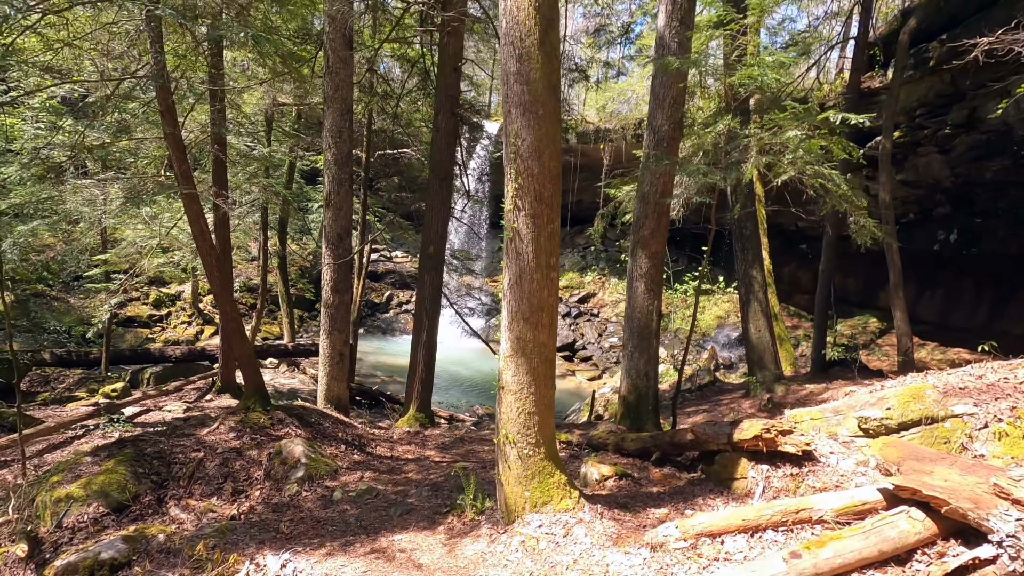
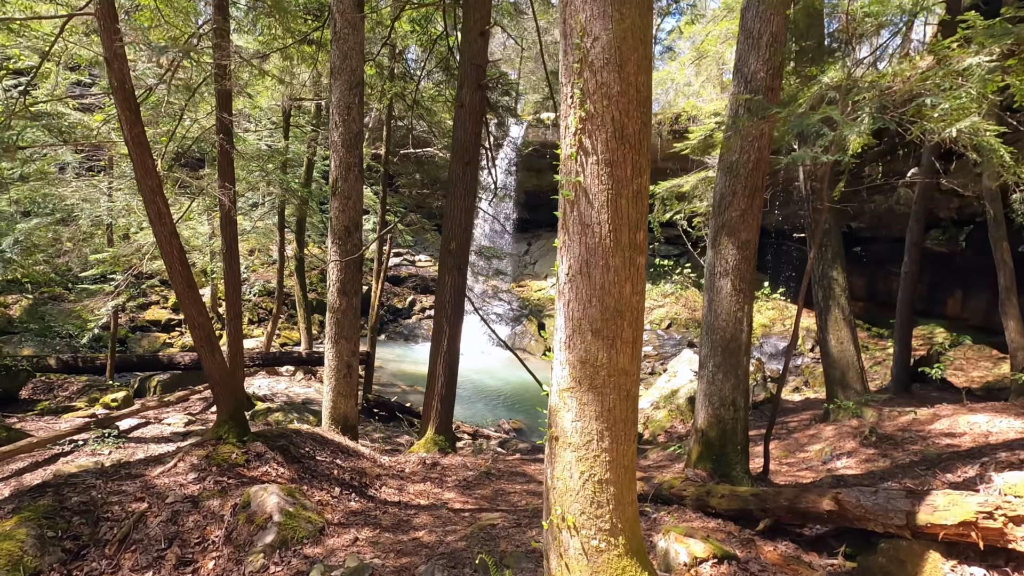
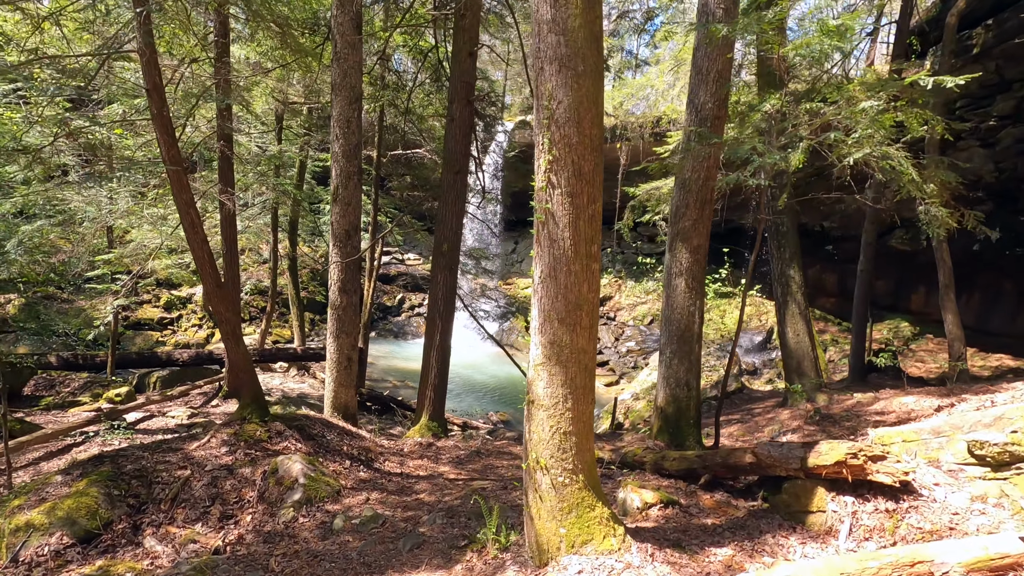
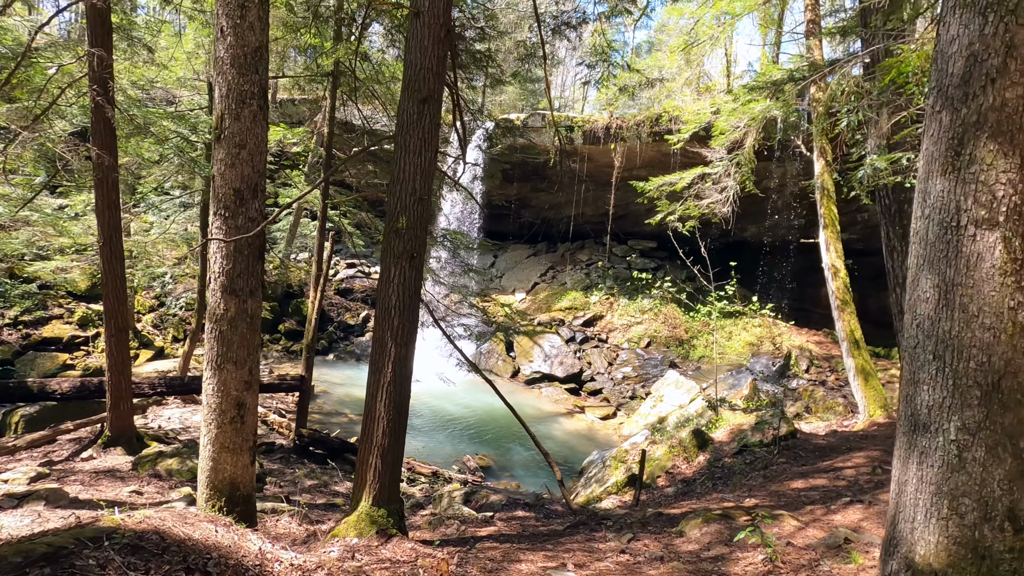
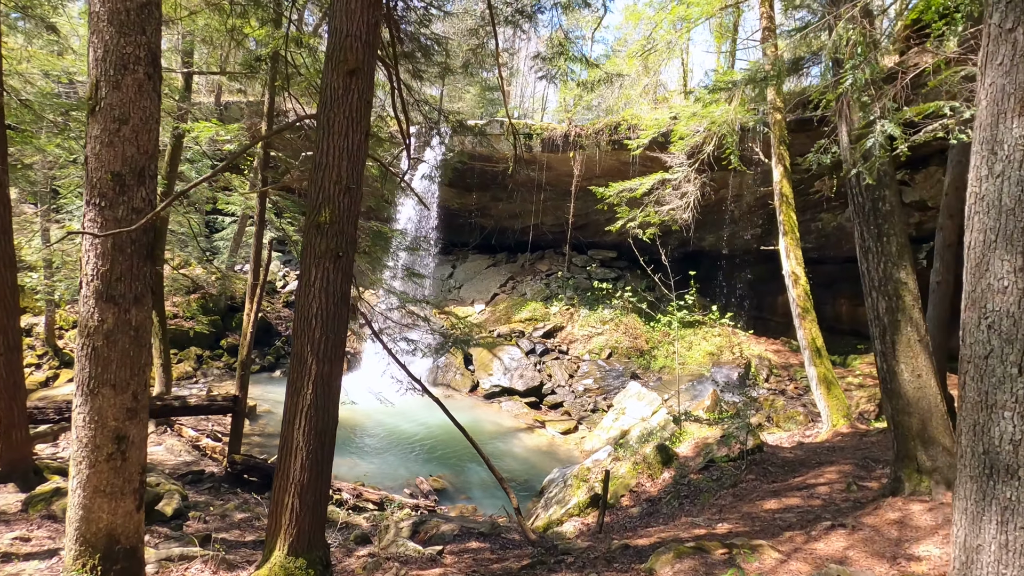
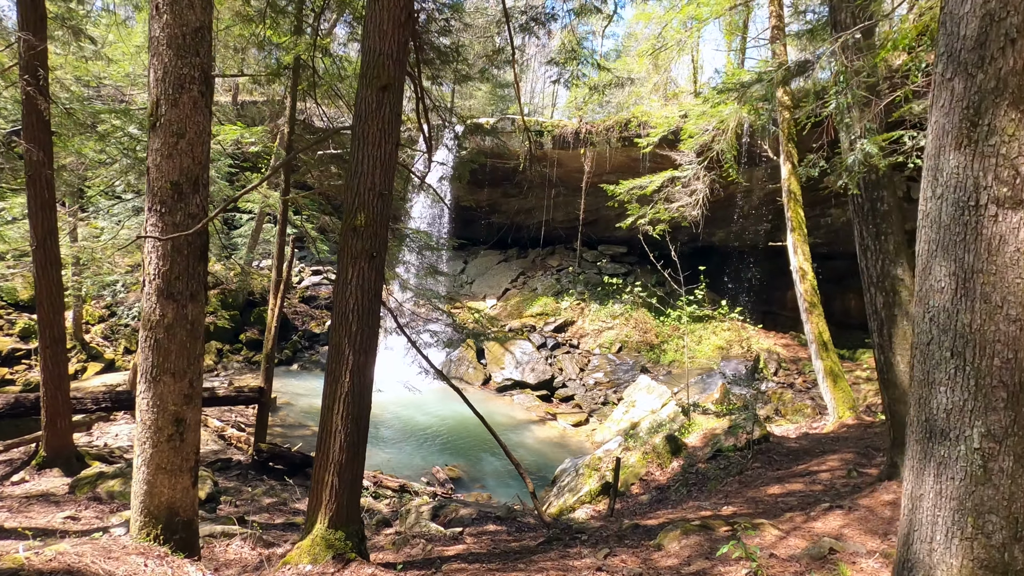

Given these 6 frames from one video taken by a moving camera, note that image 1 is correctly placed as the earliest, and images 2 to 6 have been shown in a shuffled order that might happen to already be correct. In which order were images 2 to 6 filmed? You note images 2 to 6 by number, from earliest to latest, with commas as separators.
3, 2, 4, 6, 5
